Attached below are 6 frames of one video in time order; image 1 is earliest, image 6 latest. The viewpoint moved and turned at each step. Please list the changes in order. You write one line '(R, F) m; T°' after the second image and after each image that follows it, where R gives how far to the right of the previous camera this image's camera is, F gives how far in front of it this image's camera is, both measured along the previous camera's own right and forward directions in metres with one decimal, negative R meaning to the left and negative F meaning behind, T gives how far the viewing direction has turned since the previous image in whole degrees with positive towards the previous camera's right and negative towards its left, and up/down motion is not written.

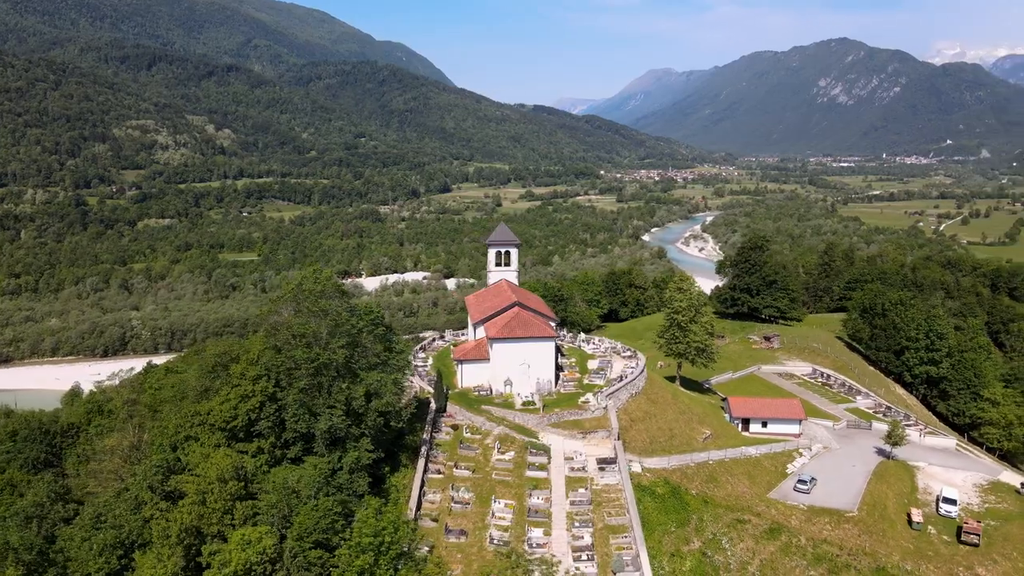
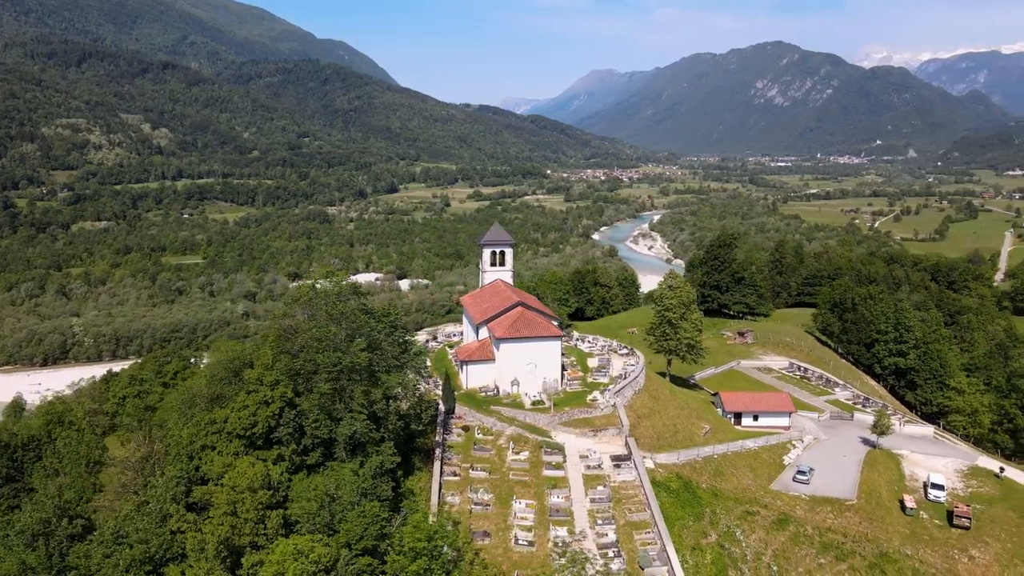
(-2.2, +0.1) m; +4°
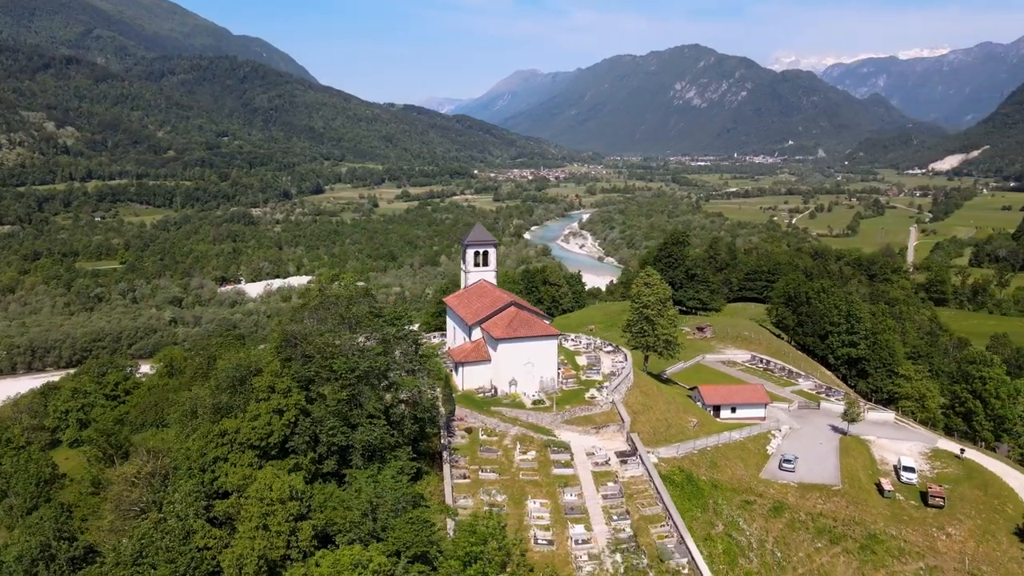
(-2.6, +0.2) m; +5°
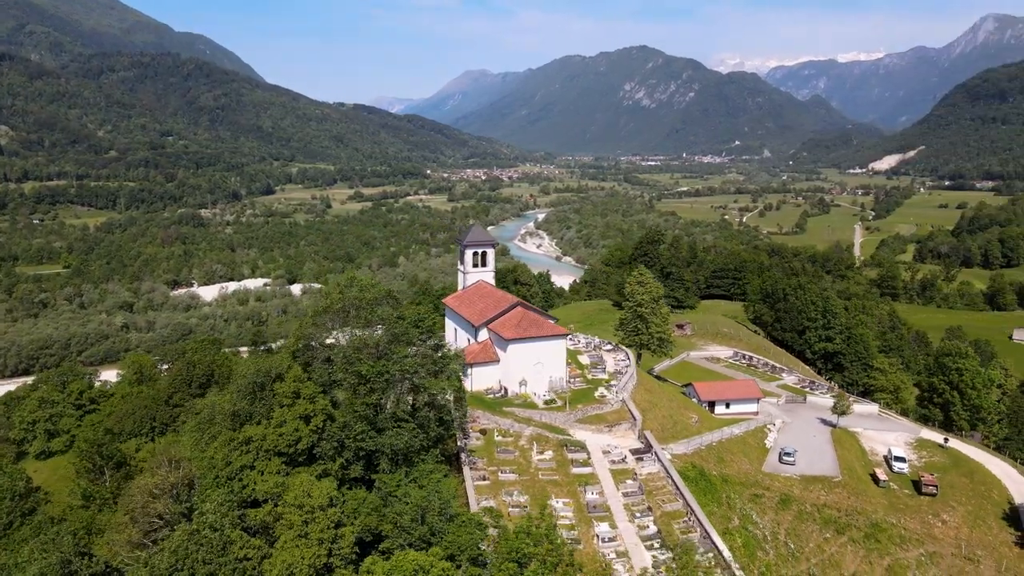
(-2.1, +0.1) m; +3°
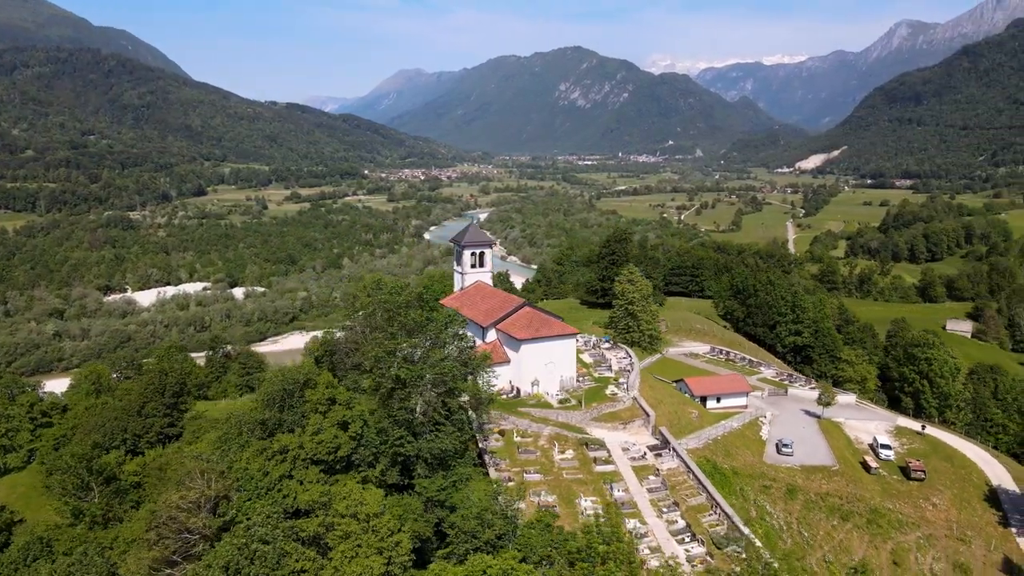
(-2.7, +0.1) m; +5°
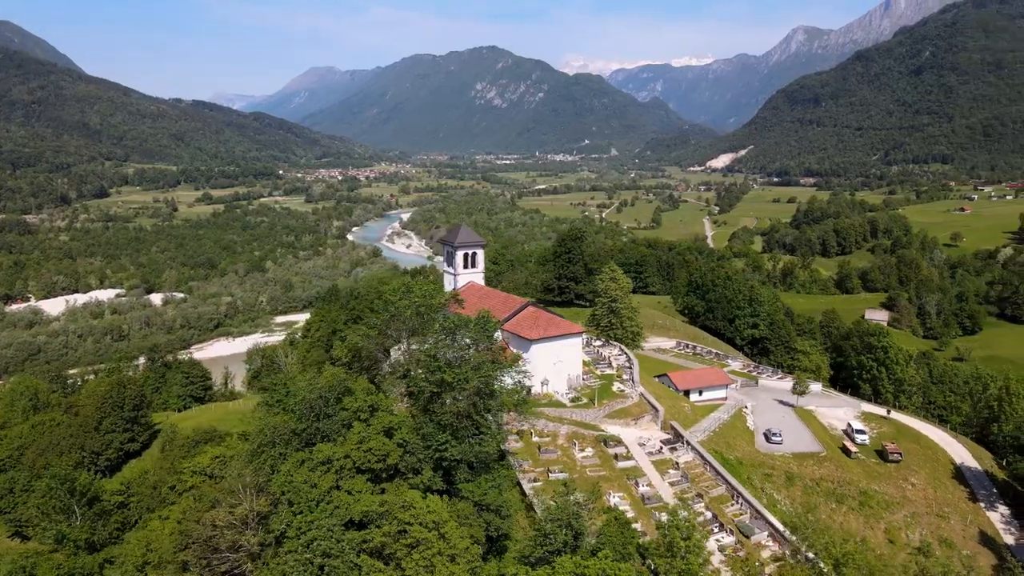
(-3.3, +0.2) m; +6°
